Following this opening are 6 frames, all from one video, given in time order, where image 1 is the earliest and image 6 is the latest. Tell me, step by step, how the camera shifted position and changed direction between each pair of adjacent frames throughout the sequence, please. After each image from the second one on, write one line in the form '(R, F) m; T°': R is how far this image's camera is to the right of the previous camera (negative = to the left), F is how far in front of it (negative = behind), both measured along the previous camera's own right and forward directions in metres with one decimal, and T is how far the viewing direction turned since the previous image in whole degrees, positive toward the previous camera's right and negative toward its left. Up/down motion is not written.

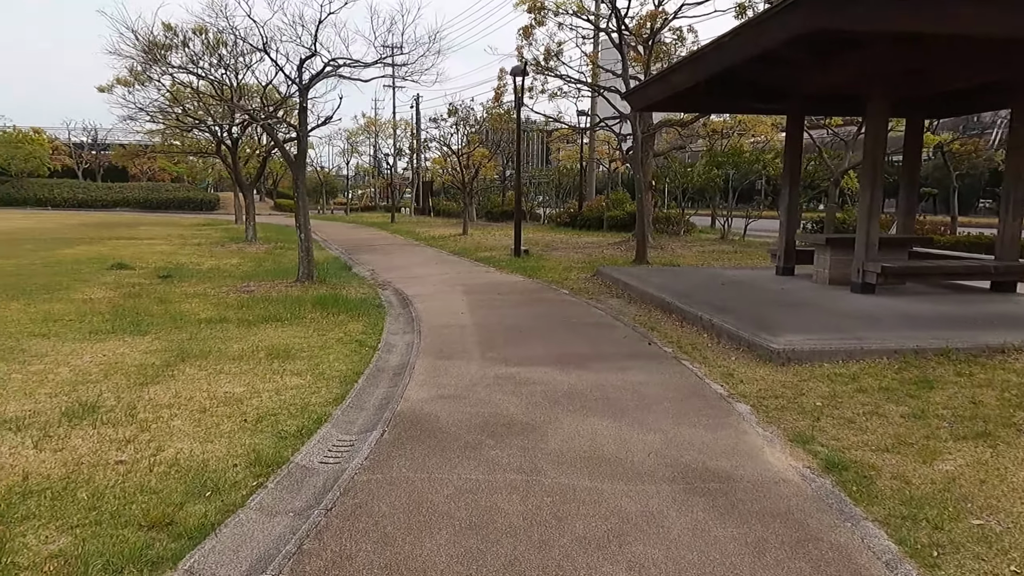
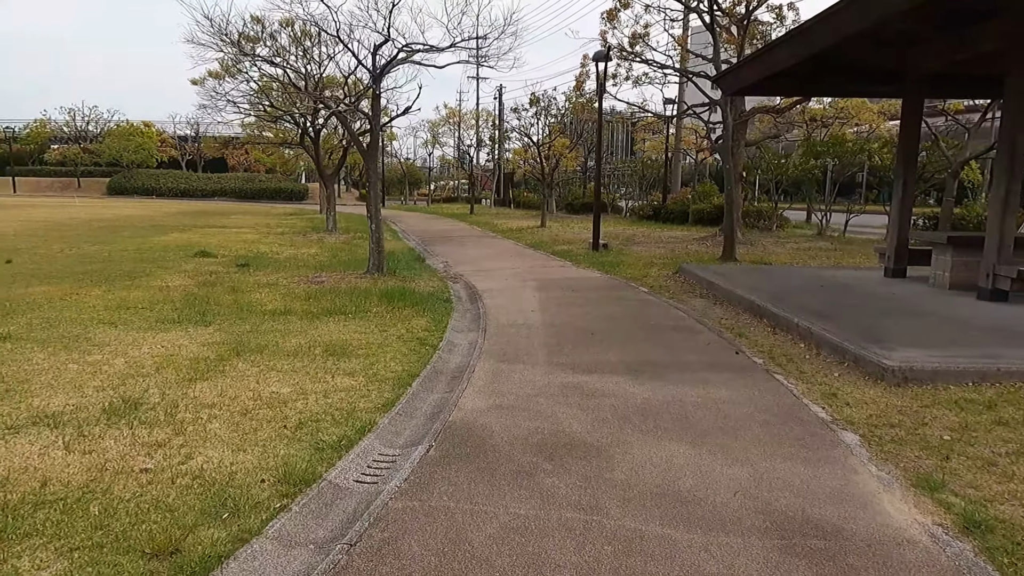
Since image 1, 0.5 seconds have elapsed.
(+0.1, +0.5) m; -7°
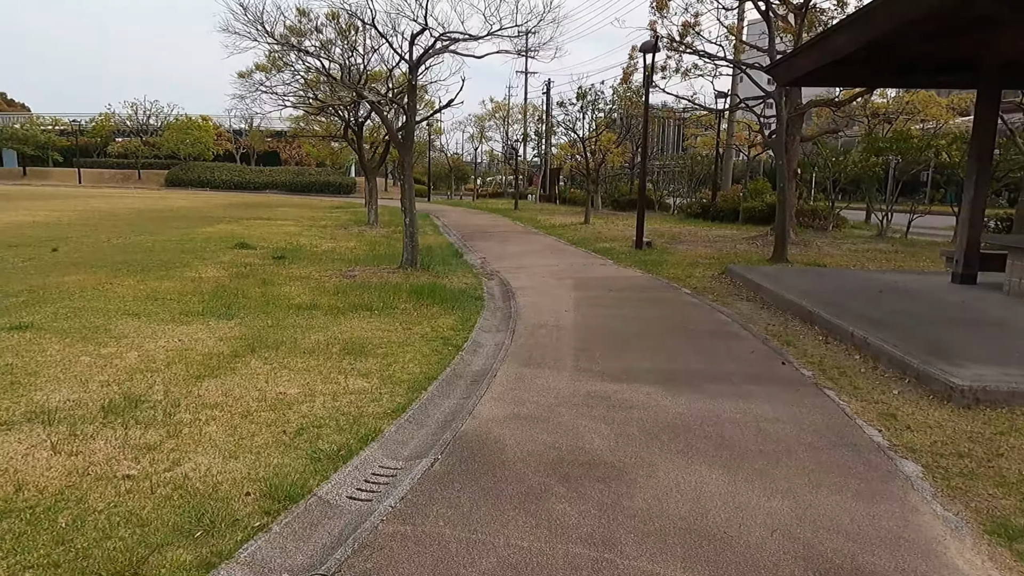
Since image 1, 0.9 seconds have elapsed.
(+0.2, +0.3) m; -4°
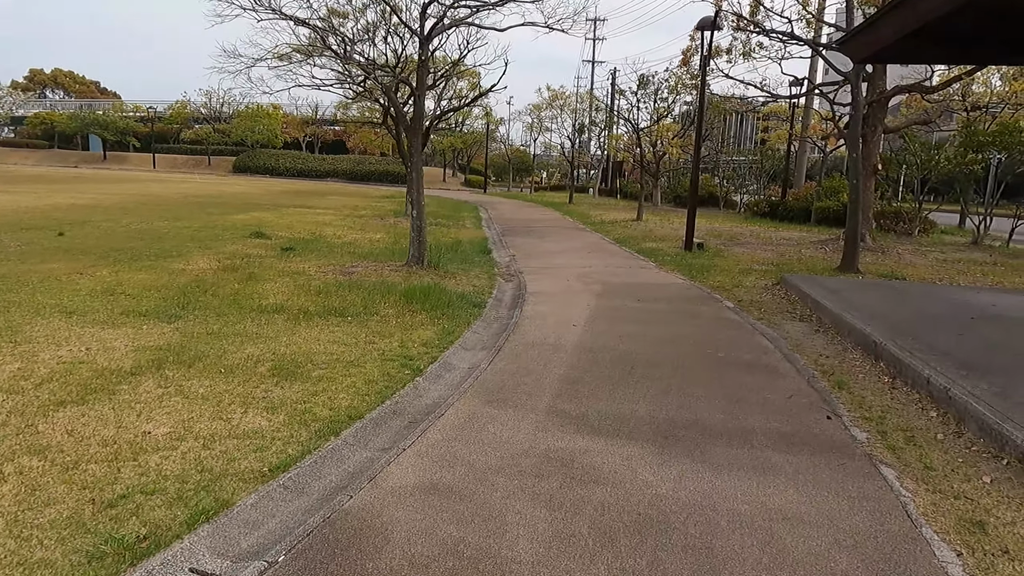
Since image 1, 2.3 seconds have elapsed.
(+0.7, +1.2) m; -6°
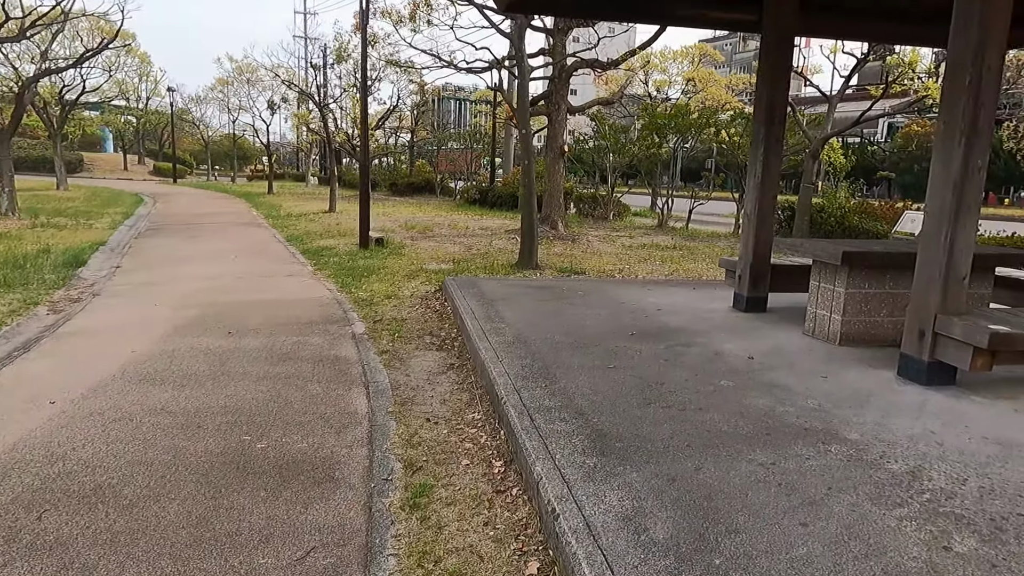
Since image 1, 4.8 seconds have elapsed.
(+1.7, +1.9) m; +21°
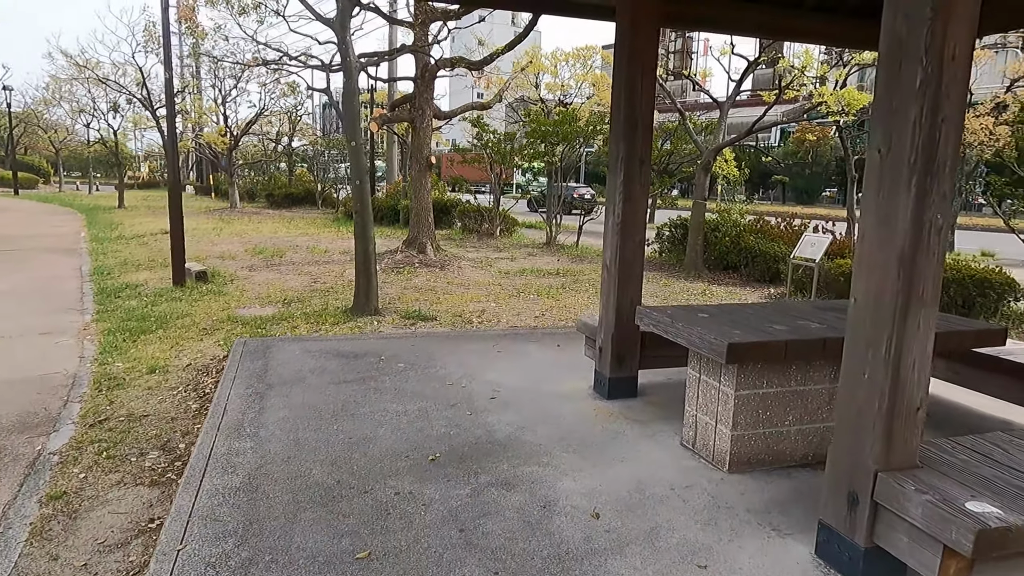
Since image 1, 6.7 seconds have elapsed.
(+0.8, +1.5) m; +7°
